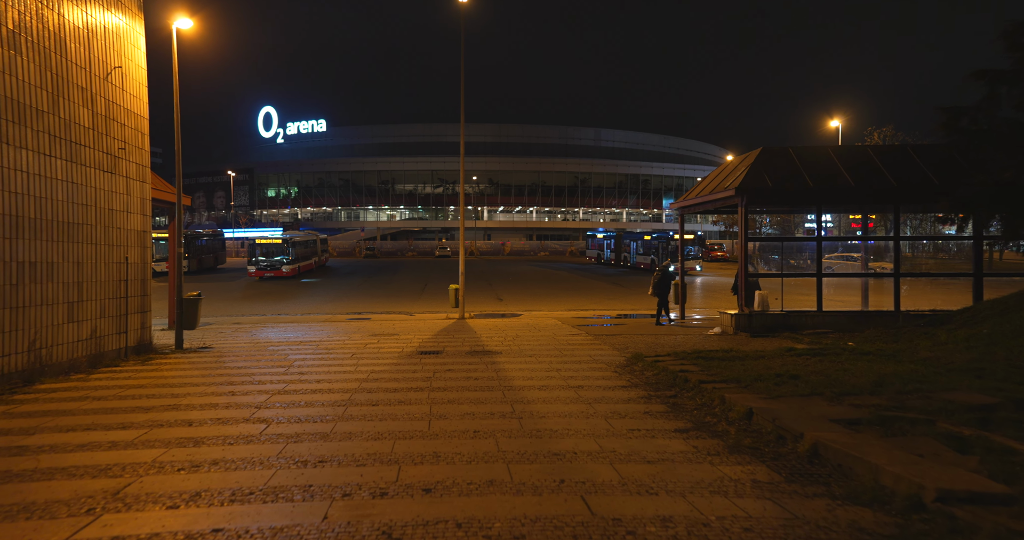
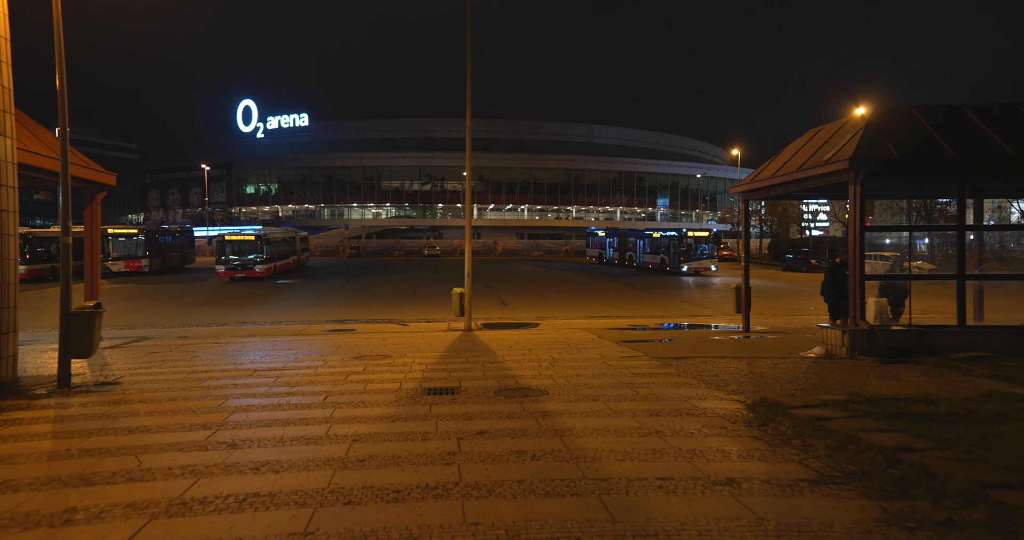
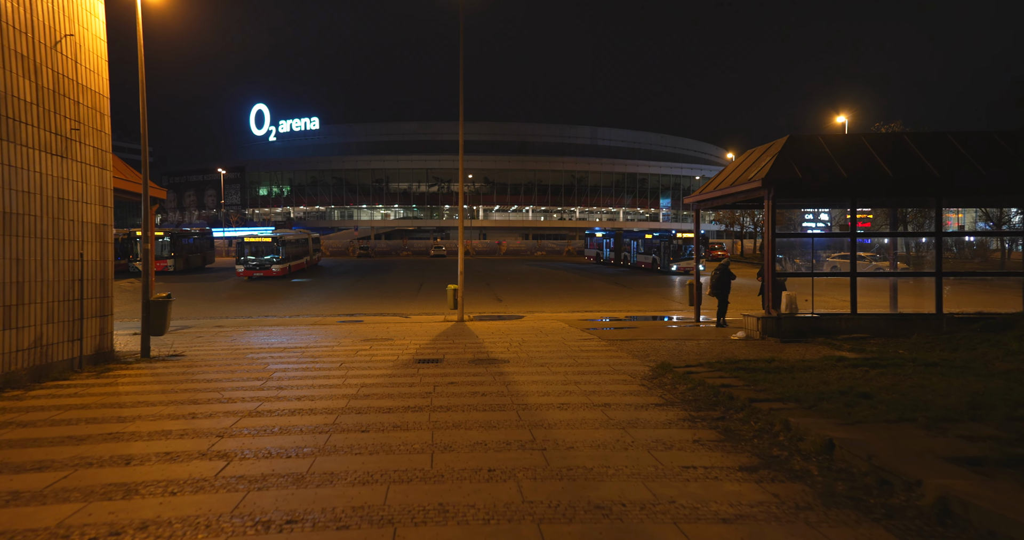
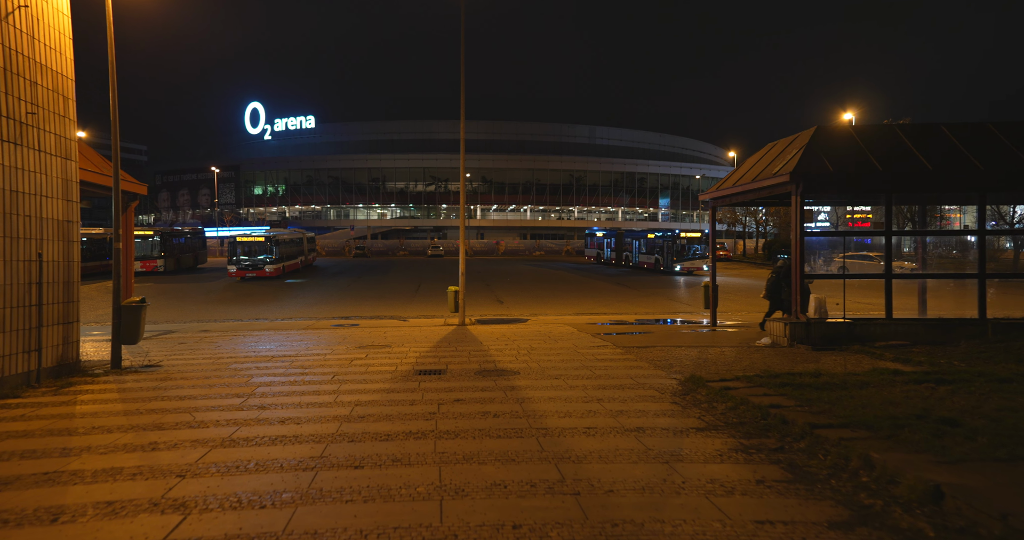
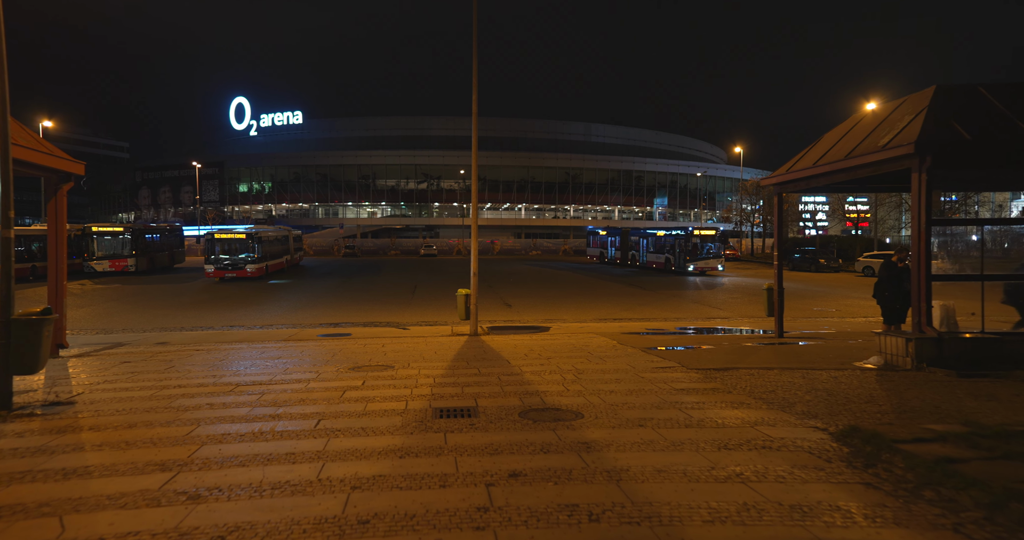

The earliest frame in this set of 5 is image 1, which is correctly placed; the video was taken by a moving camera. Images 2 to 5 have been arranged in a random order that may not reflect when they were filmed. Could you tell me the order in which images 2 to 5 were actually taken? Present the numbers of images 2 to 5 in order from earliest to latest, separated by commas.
3, 4, 2, 5
